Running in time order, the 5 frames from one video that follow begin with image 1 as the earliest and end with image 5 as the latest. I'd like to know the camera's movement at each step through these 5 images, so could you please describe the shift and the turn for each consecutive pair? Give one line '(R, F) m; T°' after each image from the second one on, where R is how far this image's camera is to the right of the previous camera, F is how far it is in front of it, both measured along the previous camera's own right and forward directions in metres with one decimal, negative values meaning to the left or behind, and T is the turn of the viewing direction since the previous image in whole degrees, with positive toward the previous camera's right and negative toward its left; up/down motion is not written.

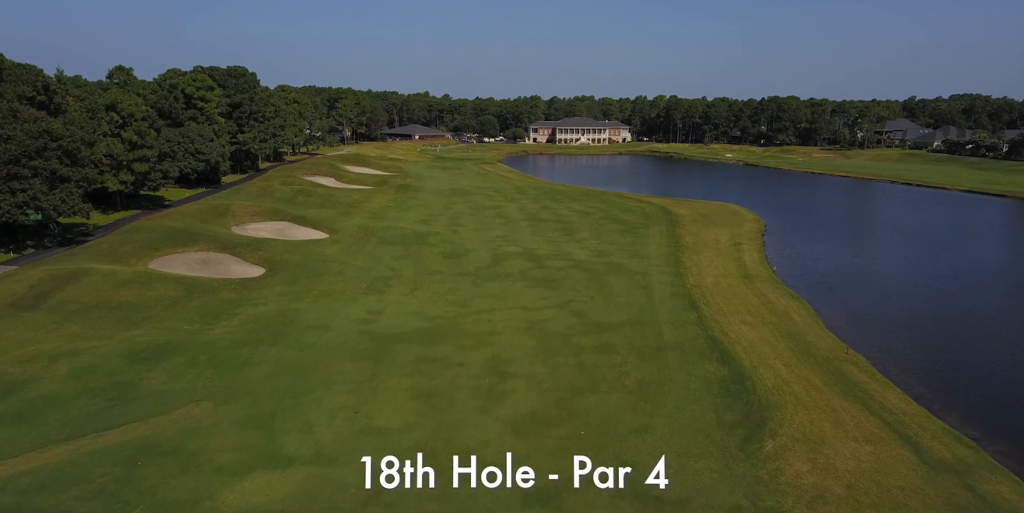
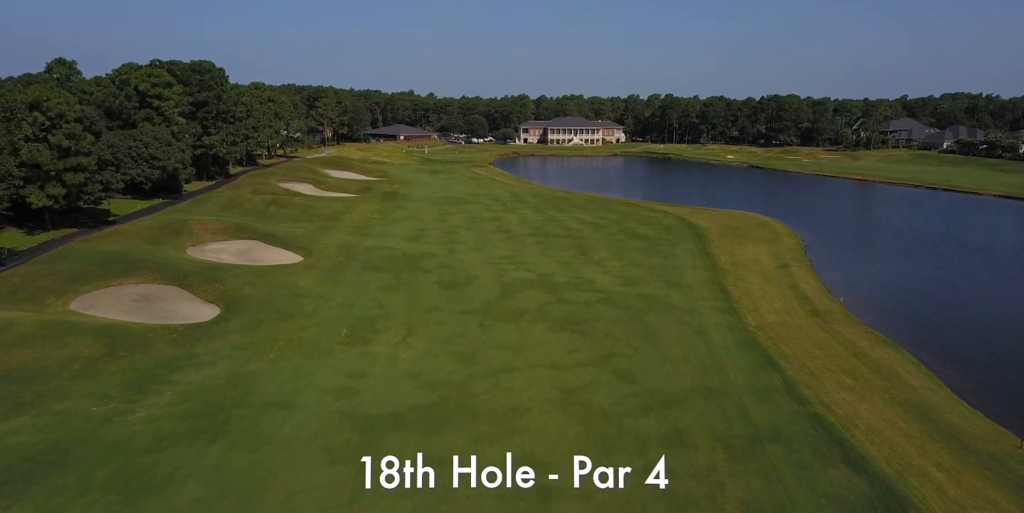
(-1.3, +7.1) m; +1°
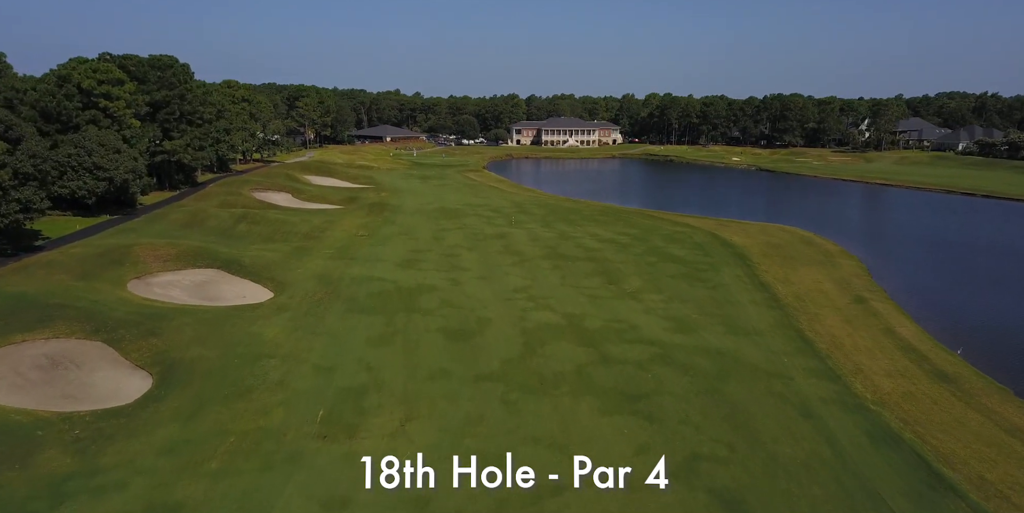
(-1.5, +7.3) m; +1°
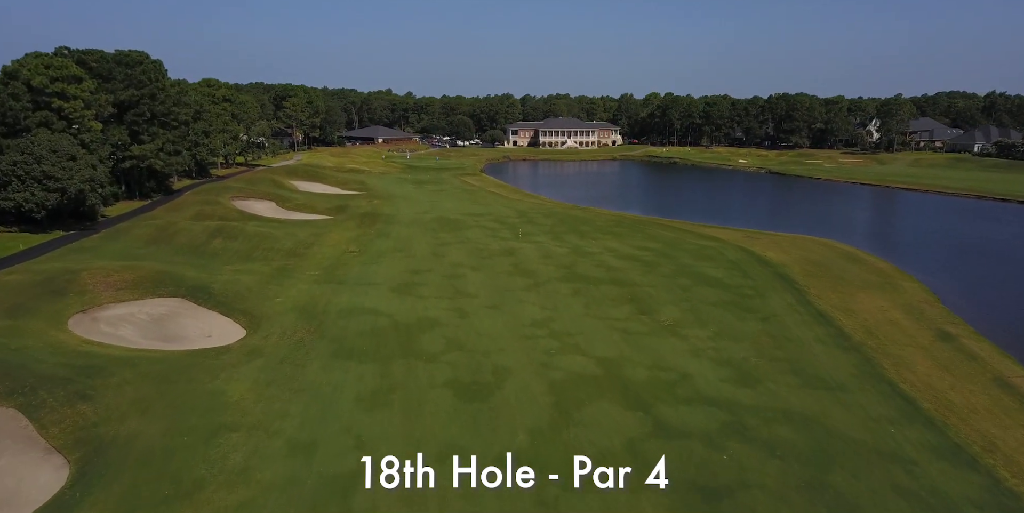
(-1.1, +5.3) m; +1°
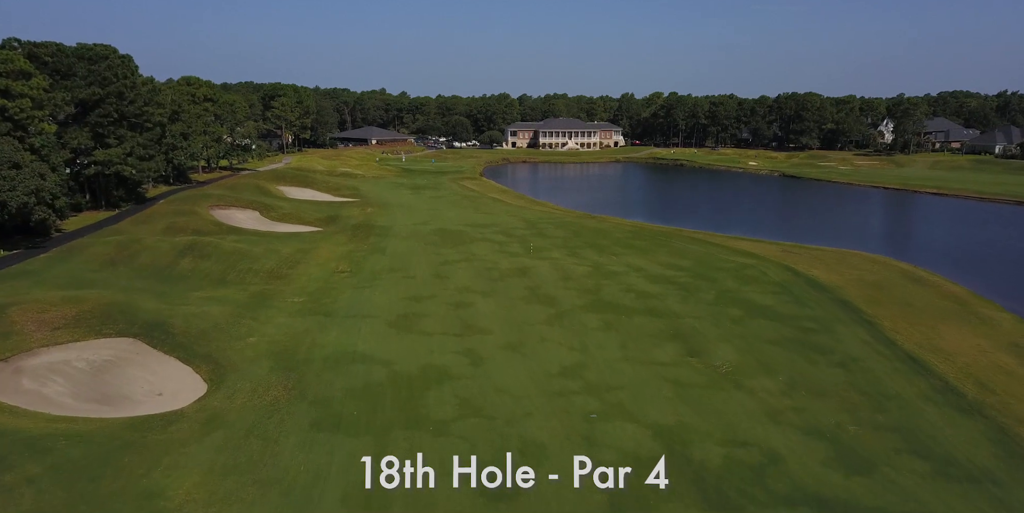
(-1.1, +5.5) m; 0°
